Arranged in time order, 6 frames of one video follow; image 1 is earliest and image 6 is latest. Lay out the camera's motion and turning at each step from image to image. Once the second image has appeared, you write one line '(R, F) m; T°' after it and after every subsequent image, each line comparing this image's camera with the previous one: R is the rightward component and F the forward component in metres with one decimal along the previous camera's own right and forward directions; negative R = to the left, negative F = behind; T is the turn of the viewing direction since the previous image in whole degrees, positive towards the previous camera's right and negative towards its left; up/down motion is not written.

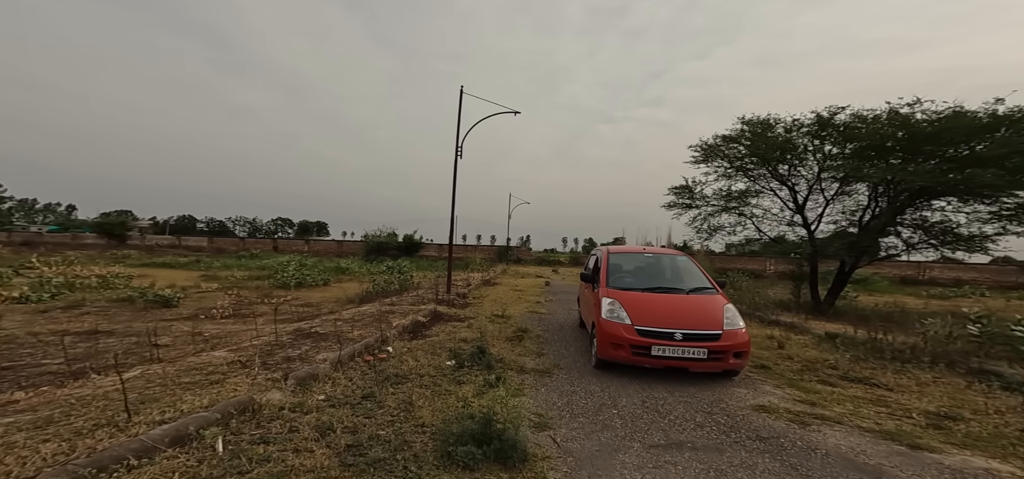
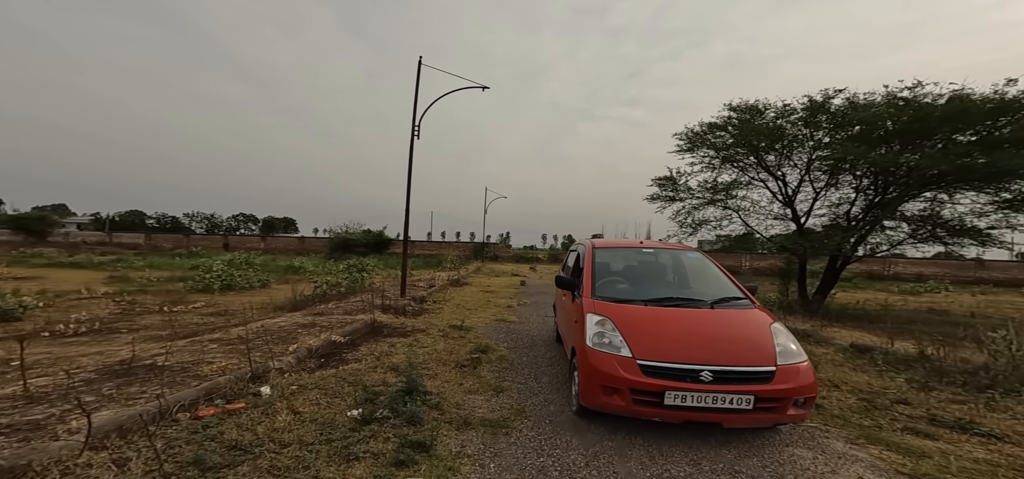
(+0.4, +1.9) m; +3°
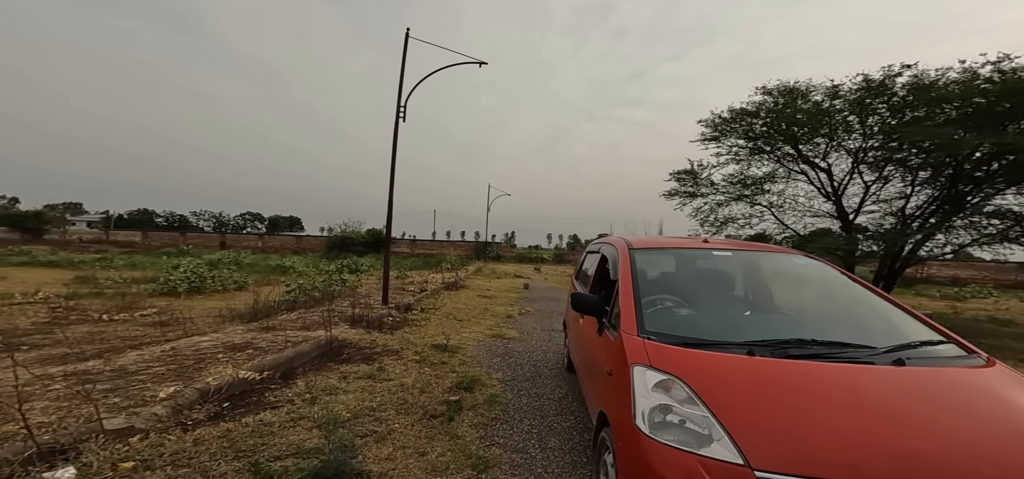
(+0.1, +1.7) m; -1°
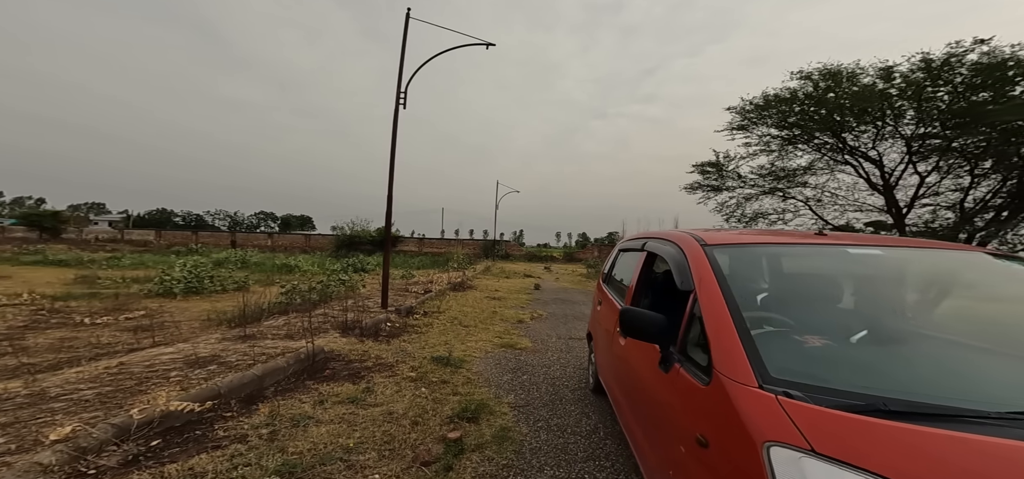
(0.0, +0.9) m; -2°
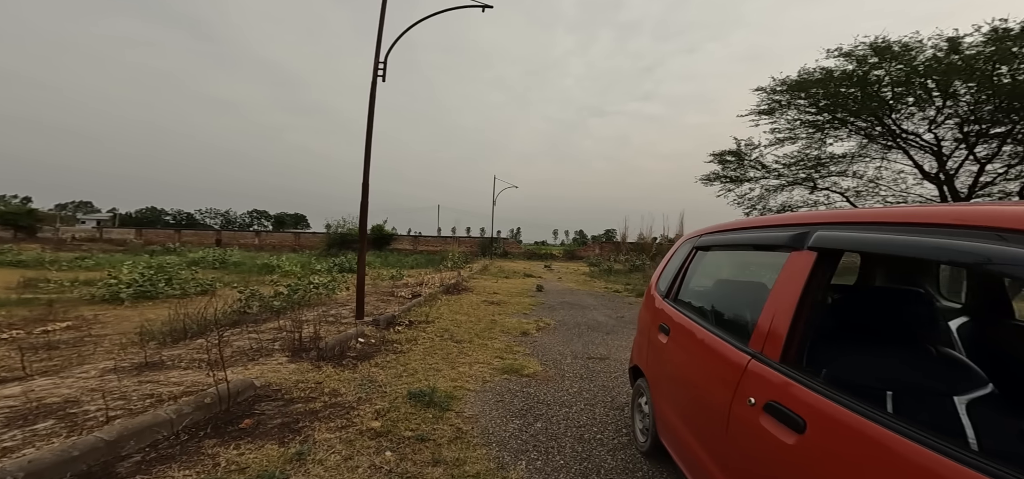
(-0.1, +1.4) m; 0°
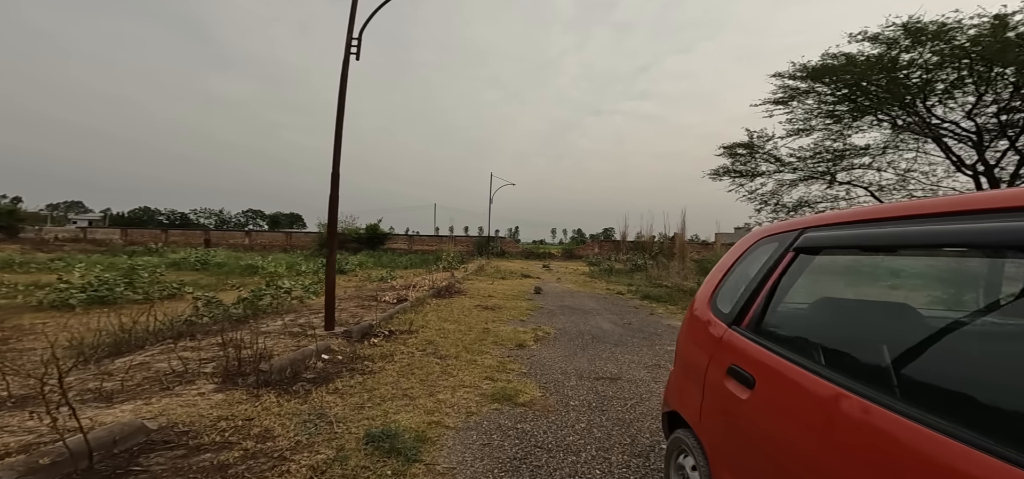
(+0.1, +0.9) m; 0°
